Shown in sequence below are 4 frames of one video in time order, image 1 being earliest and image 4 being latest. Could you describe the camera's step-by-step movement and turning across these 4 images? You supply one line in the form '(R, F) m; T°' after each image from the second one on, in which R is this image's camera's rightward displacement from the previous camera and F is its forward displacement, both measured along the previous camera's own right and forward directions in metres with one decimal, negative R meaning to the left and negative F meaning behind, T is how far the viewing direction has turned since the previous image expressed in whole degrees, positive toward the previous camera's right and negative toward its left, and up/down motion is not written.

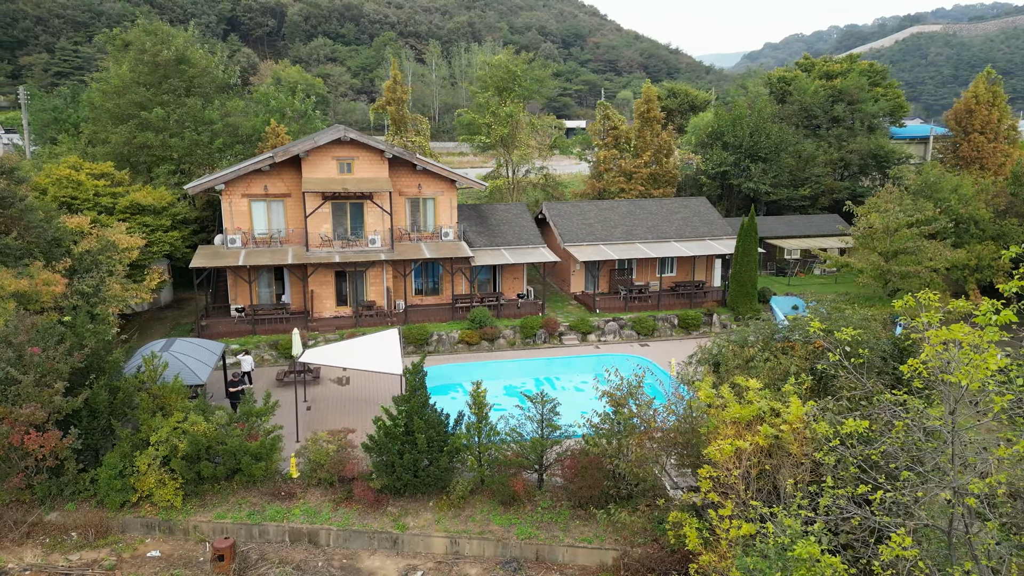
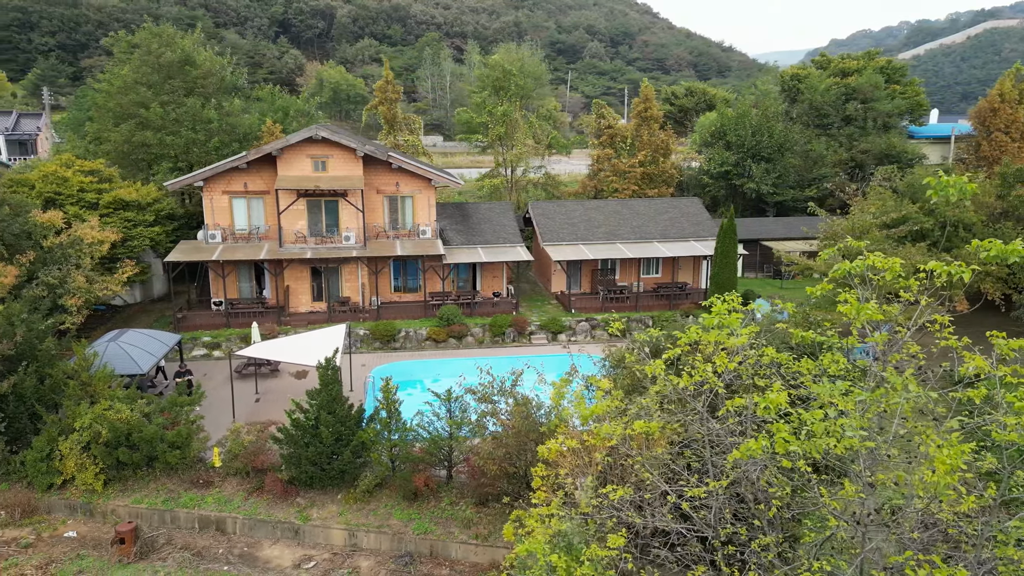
(+2.6, 0.0) m; -3°
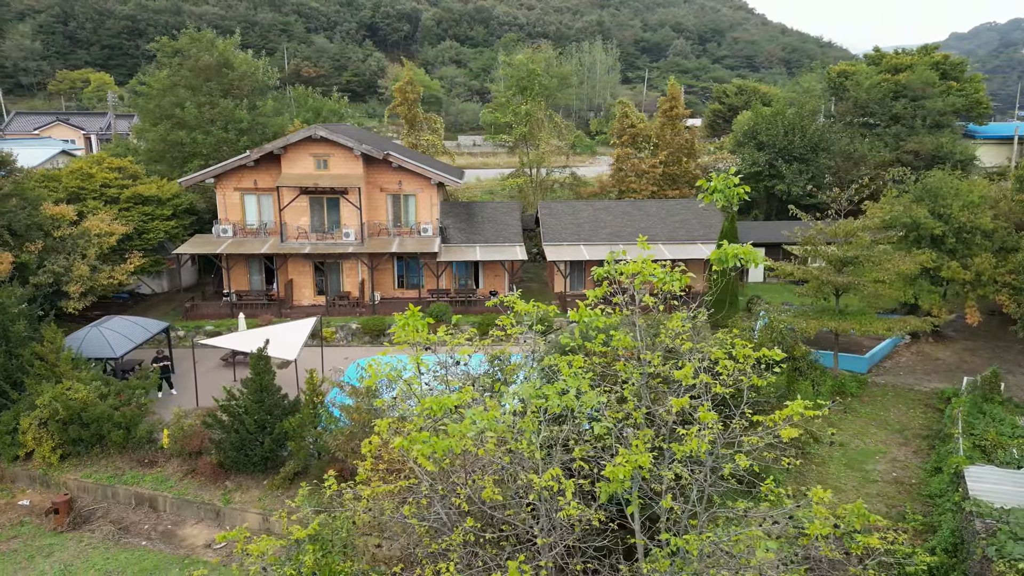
(+3.0, +0.1) m; -6°
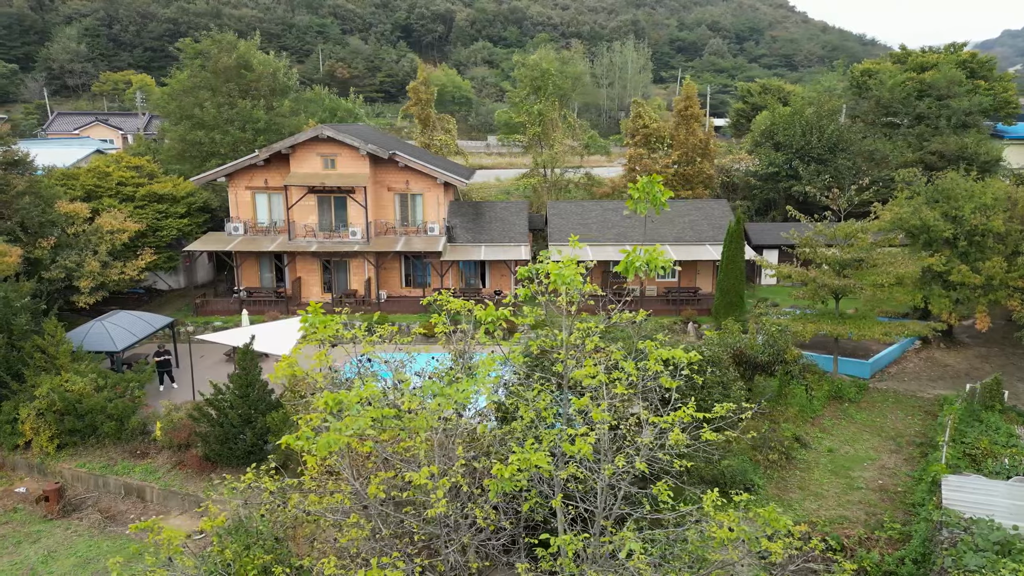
(+1.0, 0.0) m; -2°
